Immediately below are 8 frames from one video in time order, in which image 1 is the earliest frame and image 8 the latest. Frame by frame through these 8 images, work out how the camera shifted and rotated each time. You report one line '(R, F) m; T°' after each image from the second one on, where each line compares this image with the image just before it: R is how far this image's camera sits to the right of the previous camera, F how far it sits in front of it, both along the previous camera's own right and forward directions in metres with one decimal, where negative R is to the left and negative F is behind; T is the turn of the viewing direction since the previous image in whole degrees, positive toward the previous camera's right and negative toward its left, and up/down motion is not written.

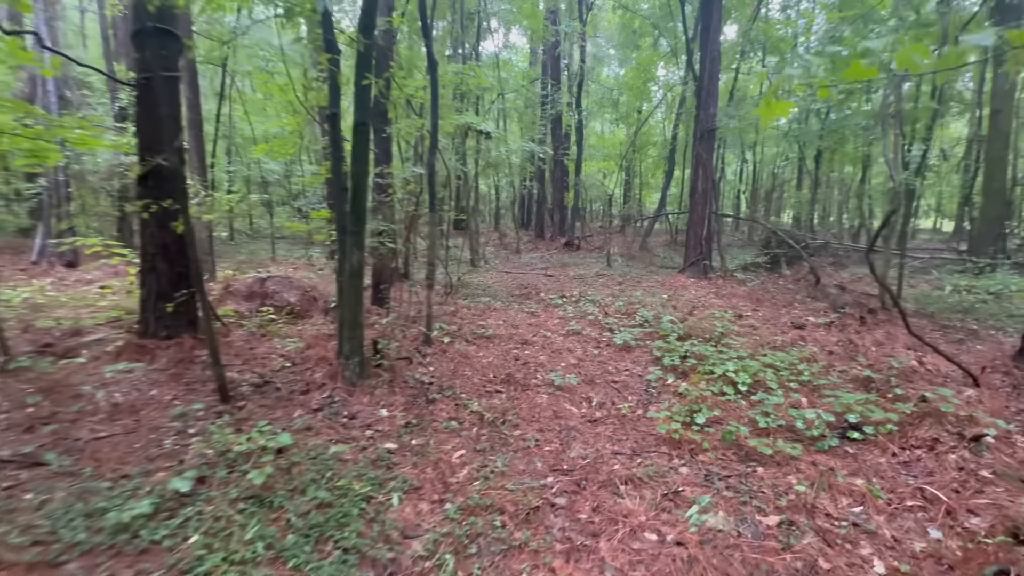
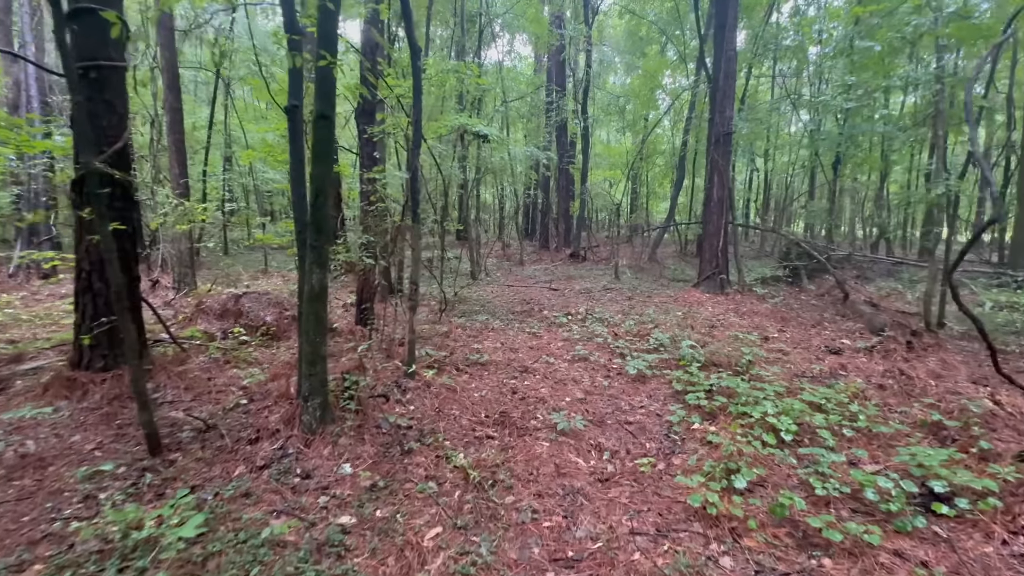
(+0.1, +0.8) m; -1°
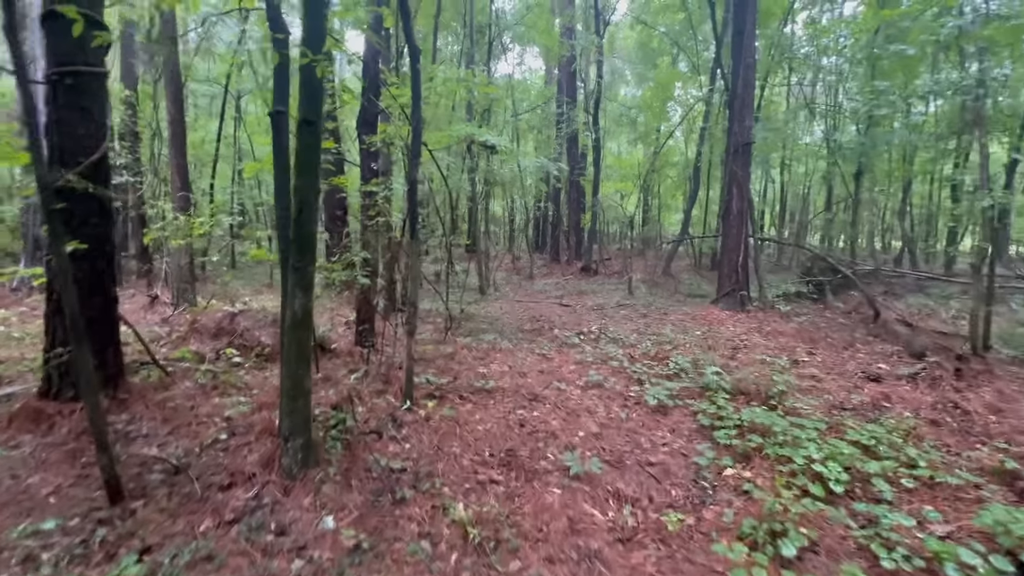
(0.0, +0.4) m; -1°
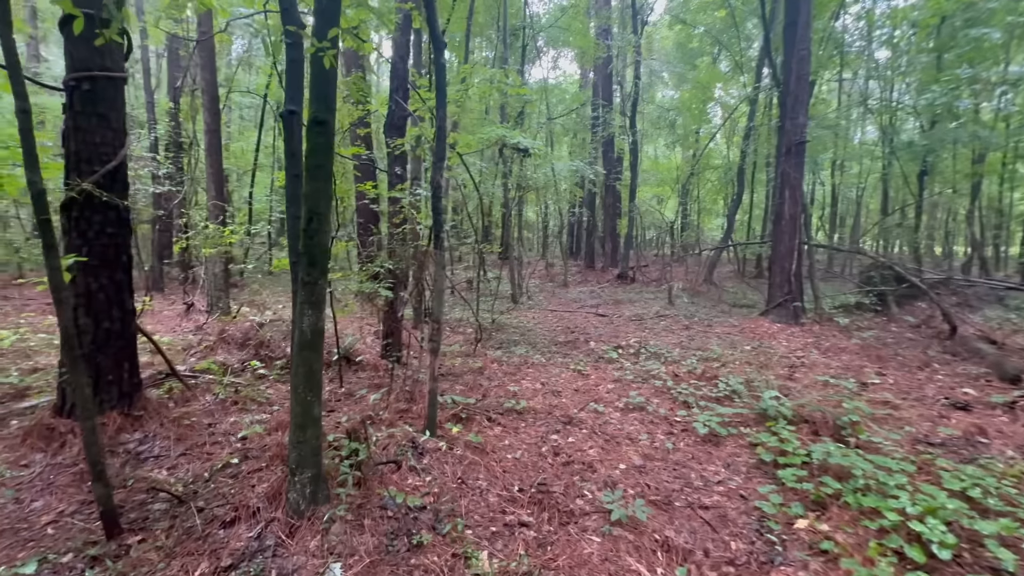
(0.0, +0.4) m; -4°
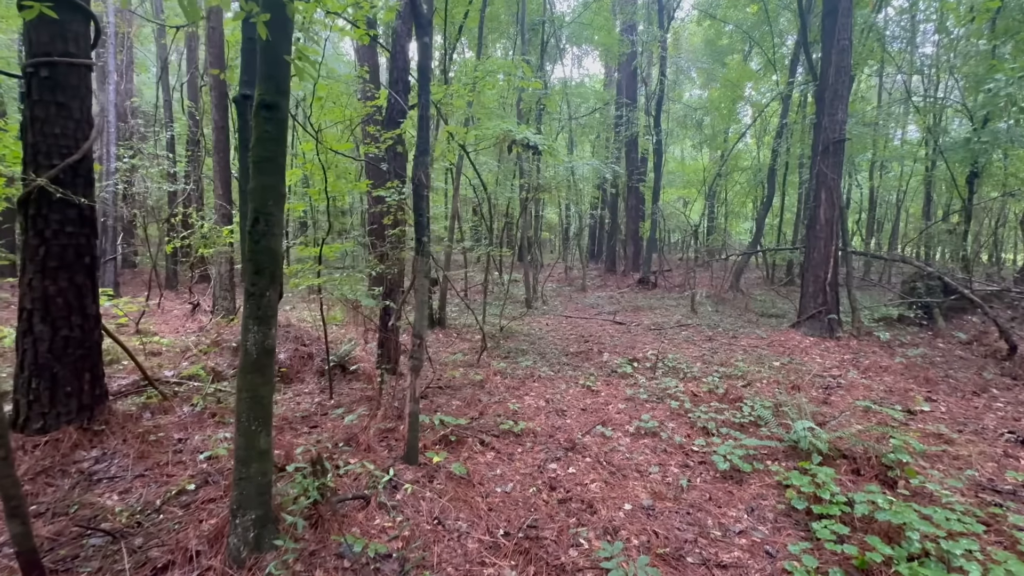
(+0.2, +0.5) m; -3°
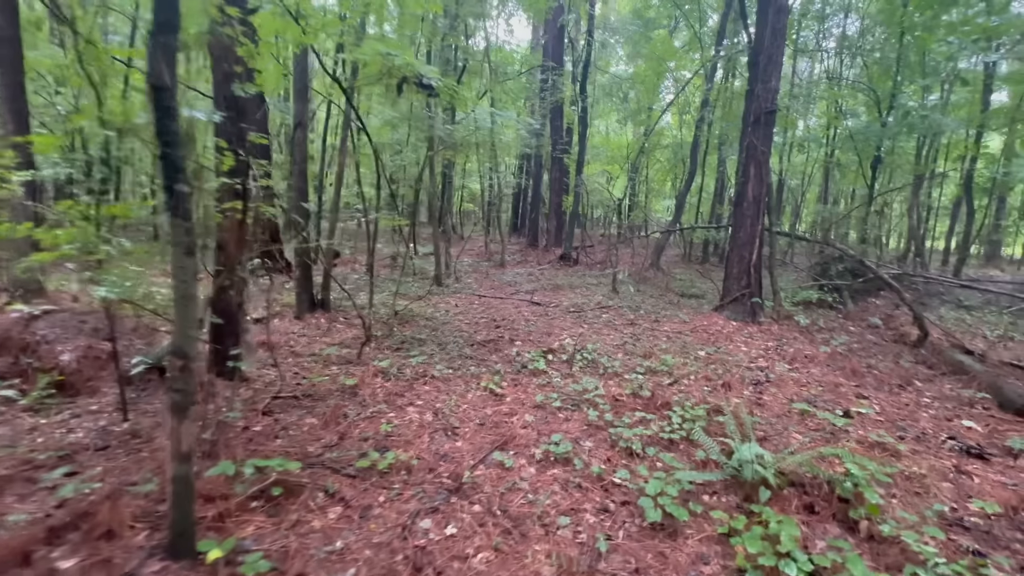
(+0.4, +1.2) m; +9°
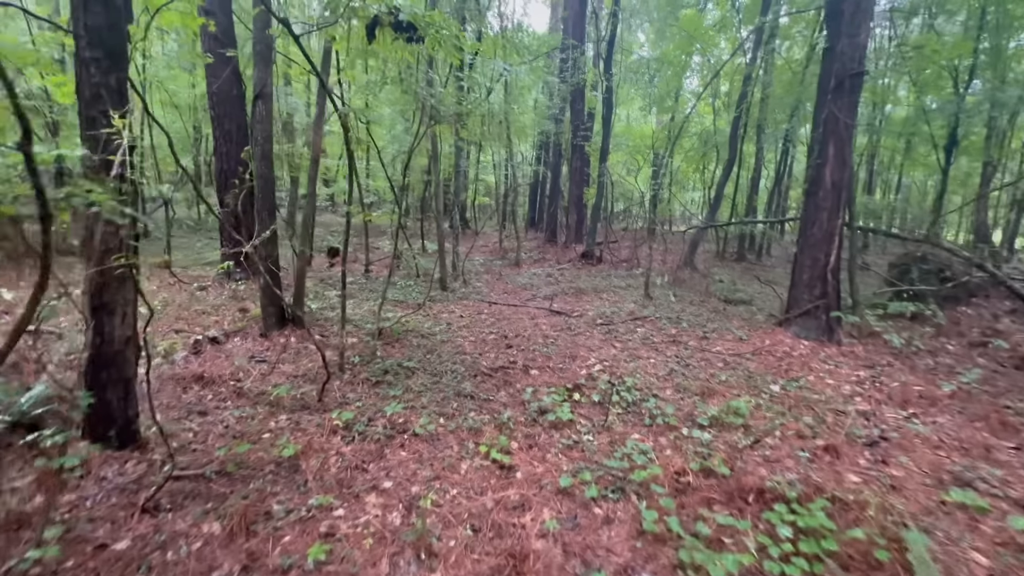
(0.0, +1.5) m; -2°
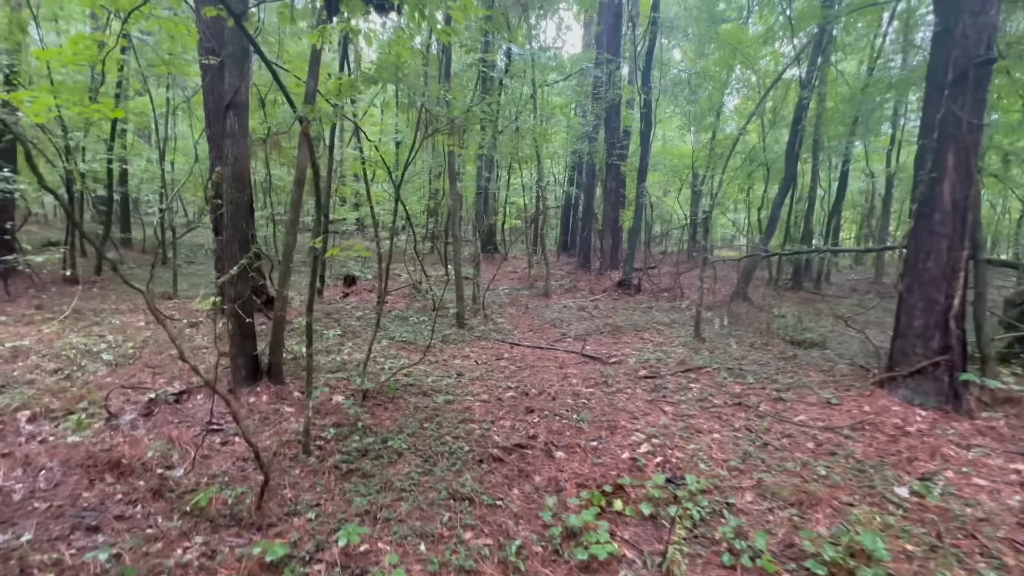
(+0.1, +1.2) m; -4°
